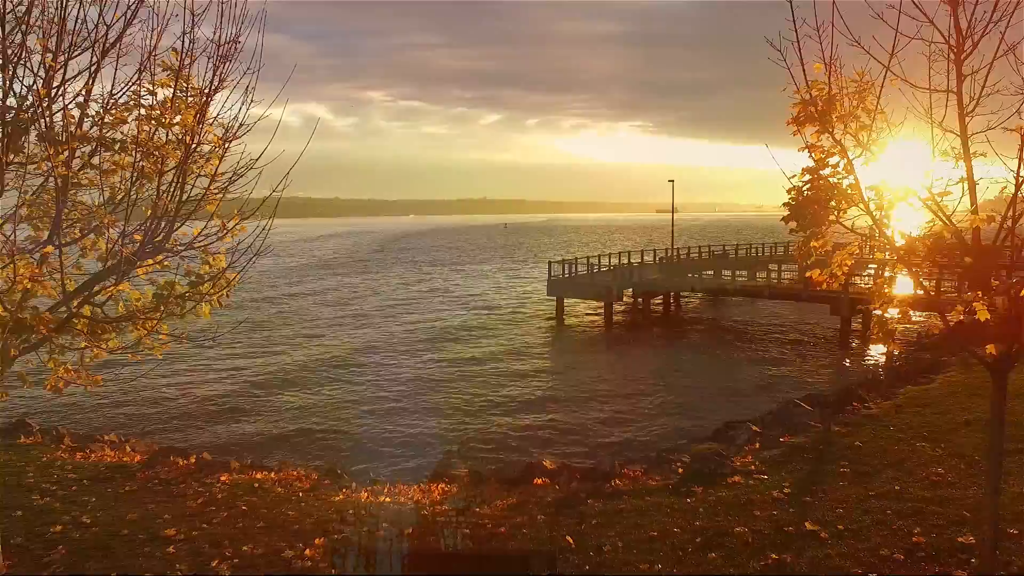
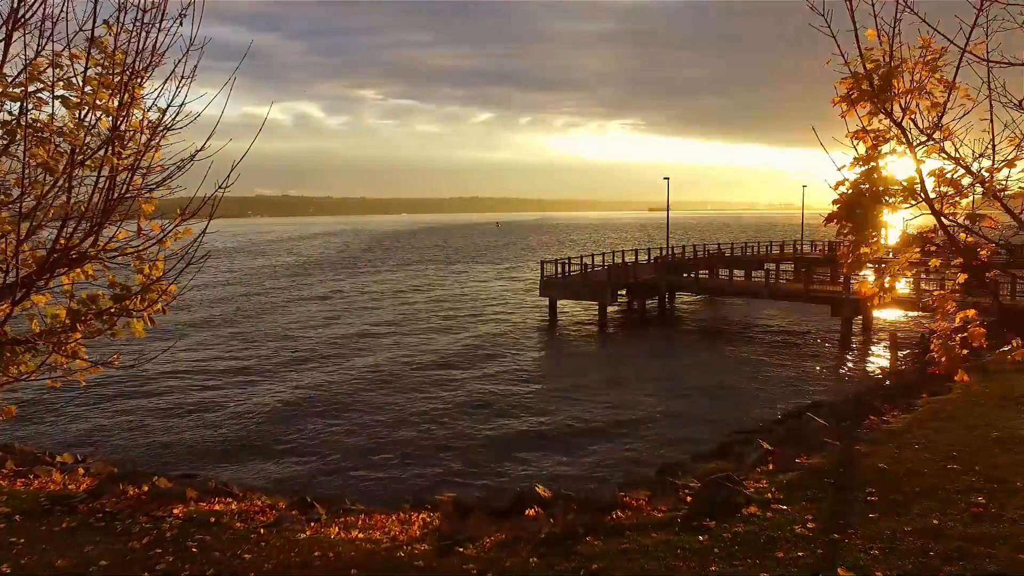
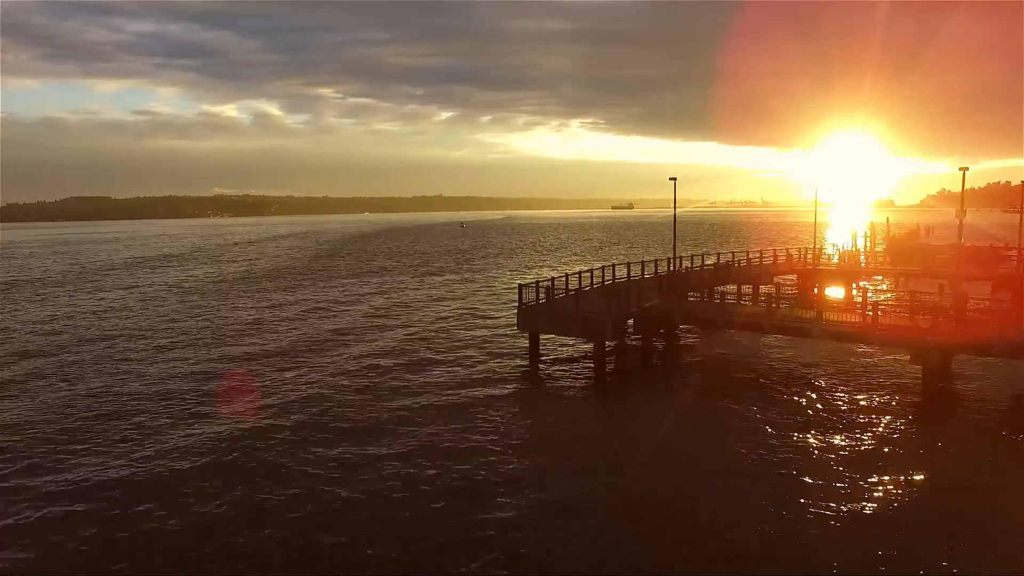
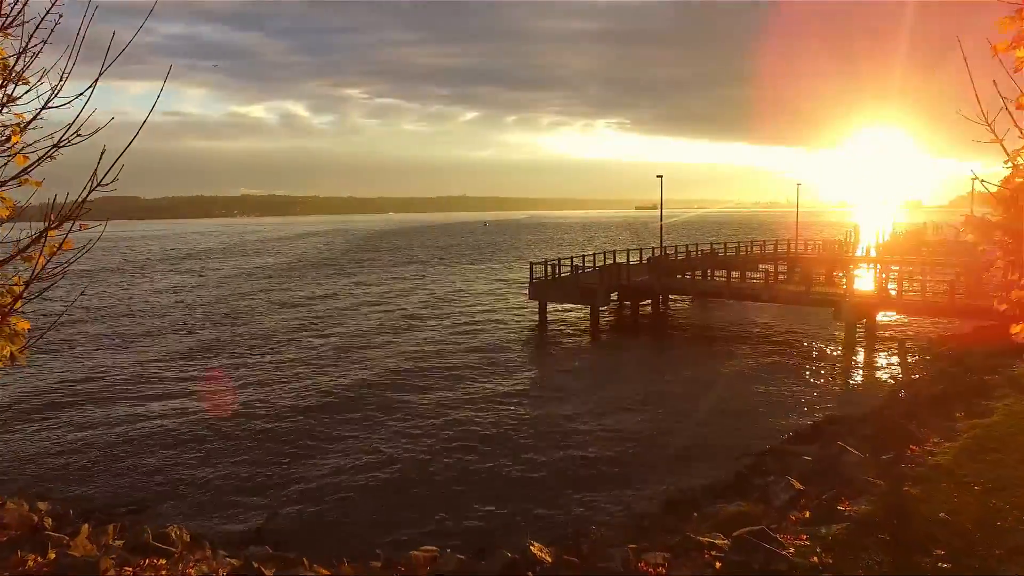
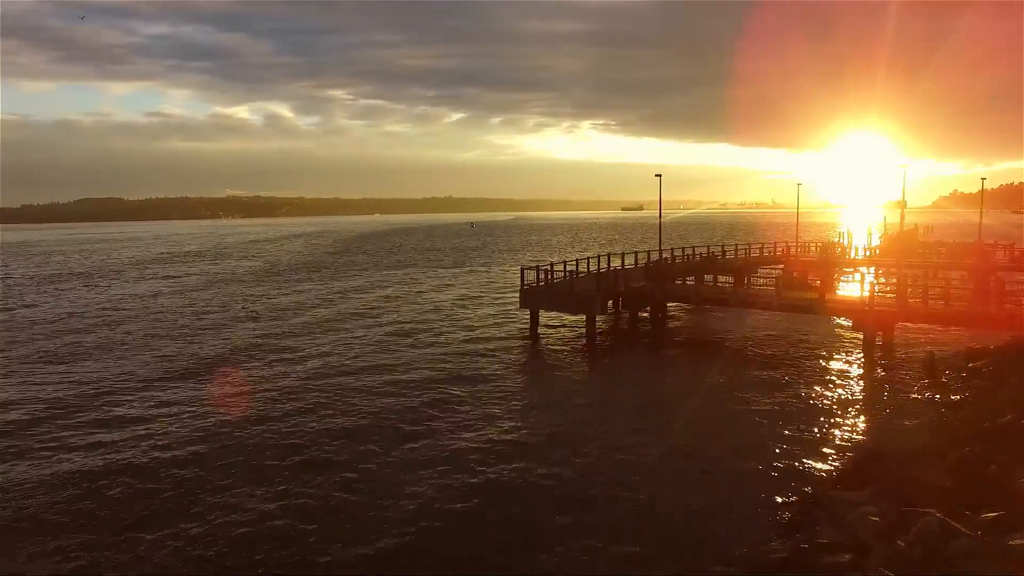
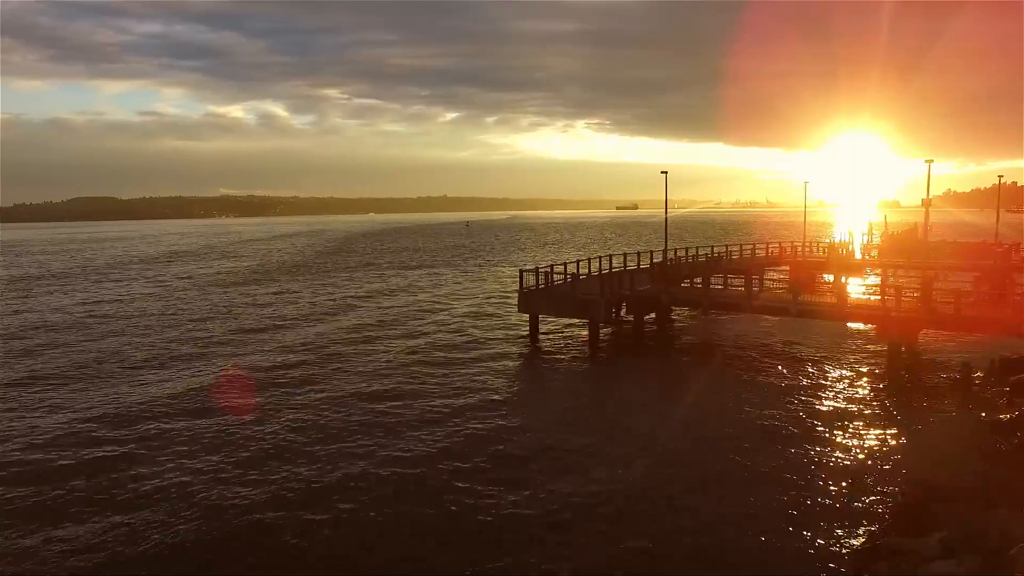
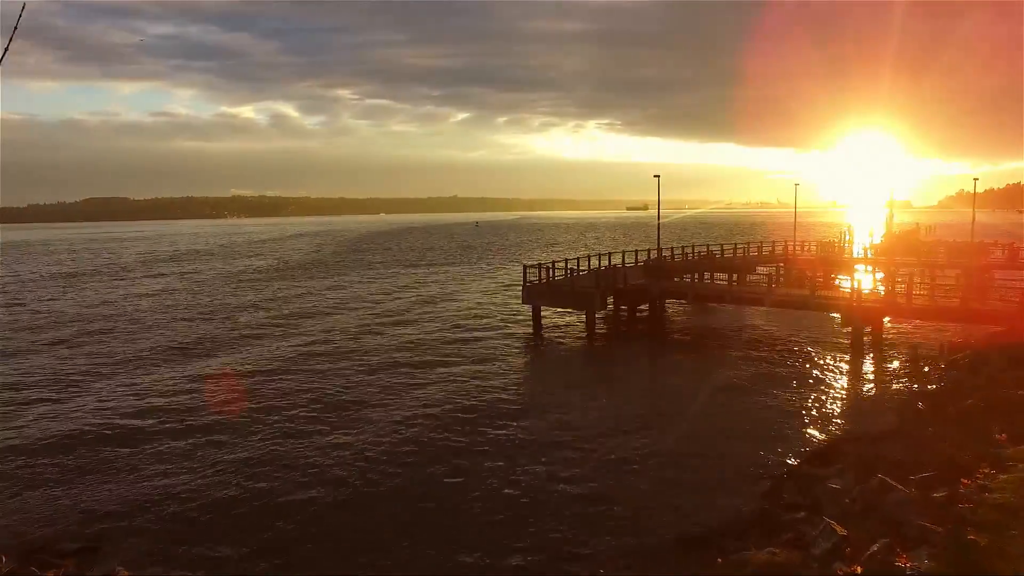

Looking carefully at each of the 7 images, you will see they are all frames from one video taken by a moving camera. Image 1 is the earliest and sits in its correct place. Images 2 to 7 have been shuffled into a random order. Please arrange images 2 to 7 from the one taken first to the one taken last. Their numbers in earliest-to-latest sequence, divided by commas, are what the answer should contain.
2, 4, 7, 5, 6, 3
